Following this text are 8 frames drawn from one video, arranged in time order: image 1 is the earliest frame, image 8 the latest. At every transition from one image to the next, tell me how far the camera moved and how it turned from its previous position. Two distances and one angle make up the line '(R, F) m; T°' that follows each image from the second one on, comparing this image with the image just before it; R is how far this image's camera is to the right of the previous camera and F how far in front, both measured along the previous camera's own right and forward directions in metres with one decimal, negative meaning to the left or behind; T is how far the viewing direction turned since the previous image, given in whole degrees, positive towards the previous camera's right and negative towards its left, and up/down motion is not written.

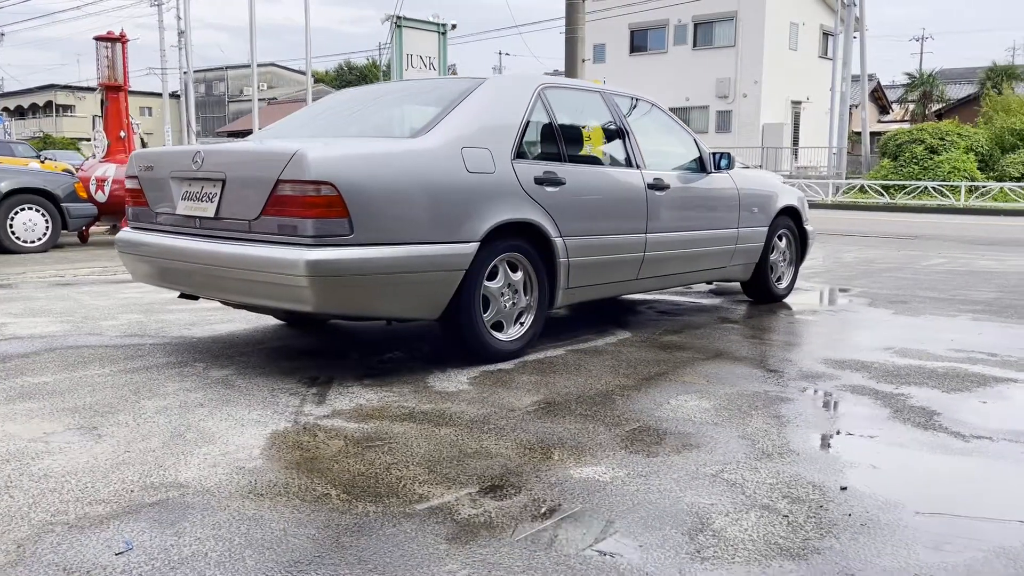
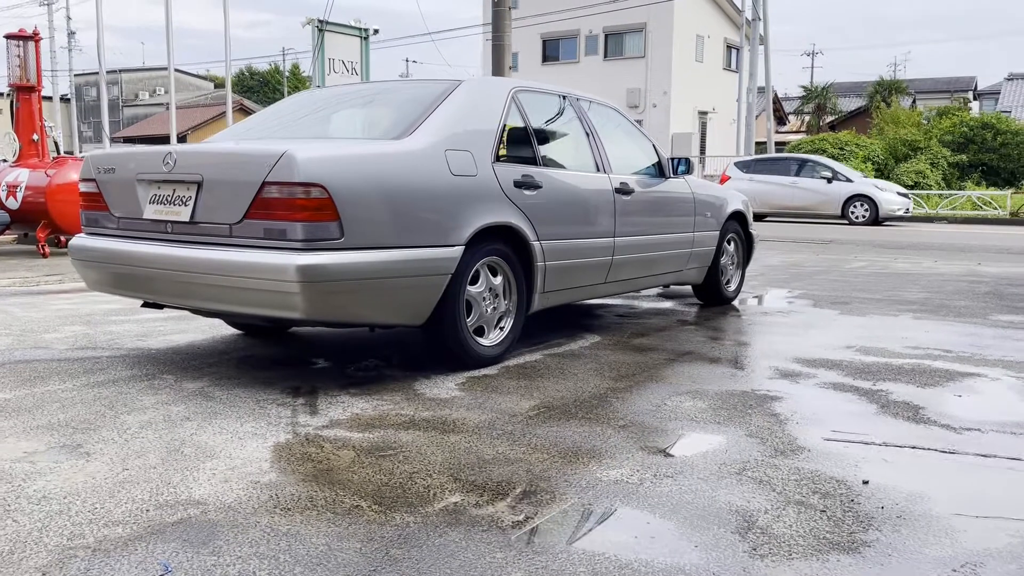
(-0.4, +0.1) m; +6°
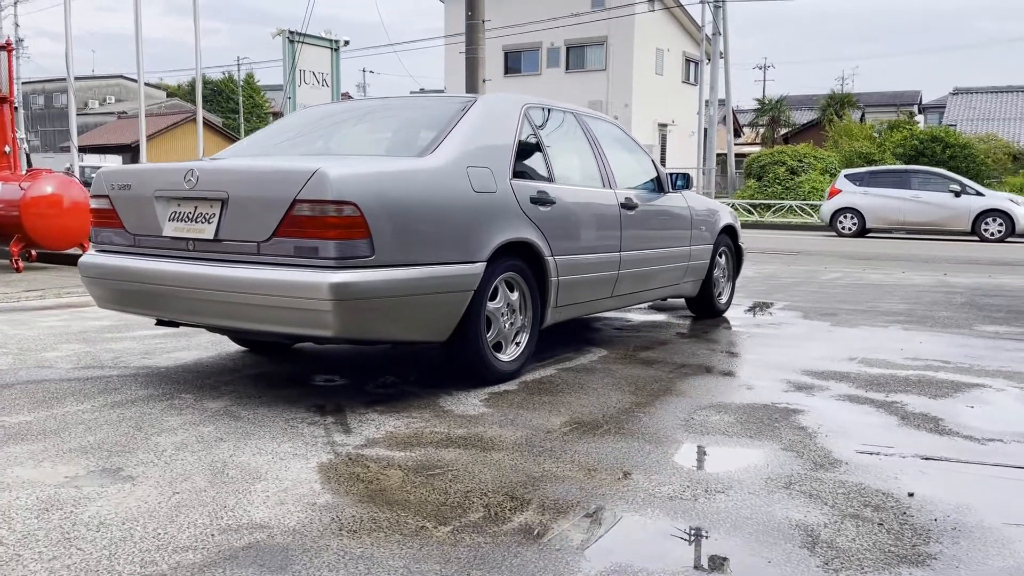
(-0.3, 0.0) m; +3°
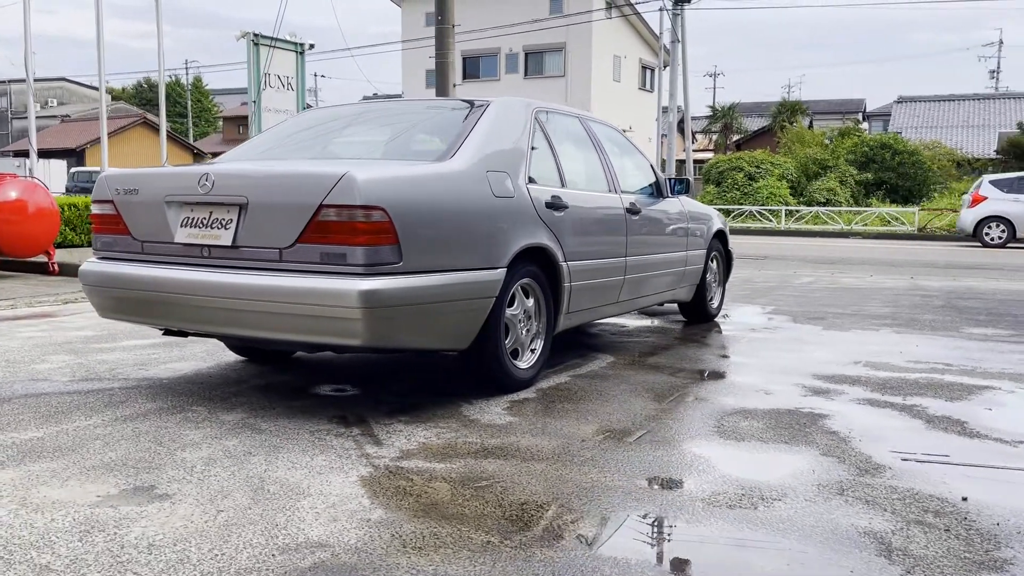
(-0.3, +0.1) m; +3°
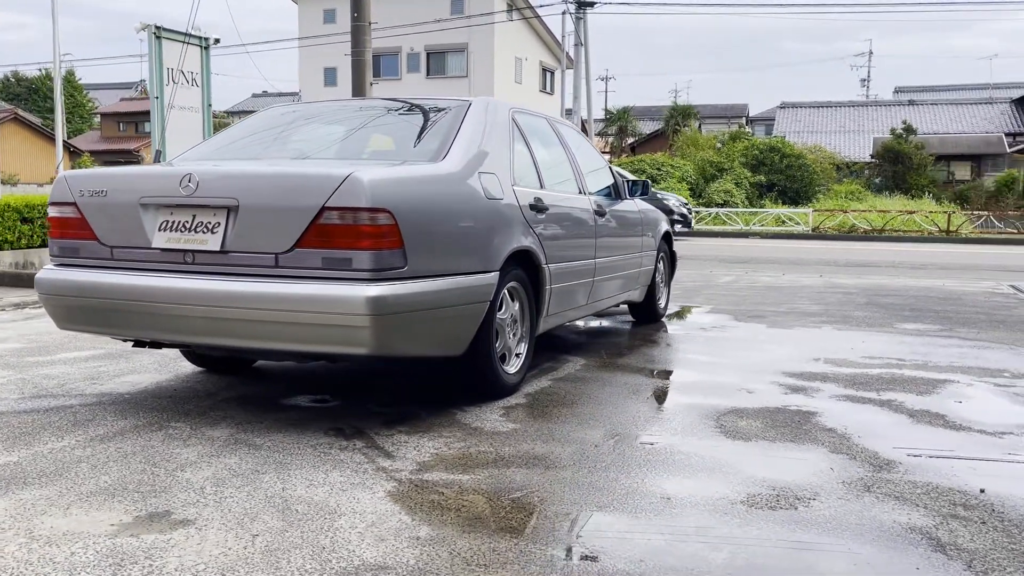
(-0.5, +0.1) m; +7°
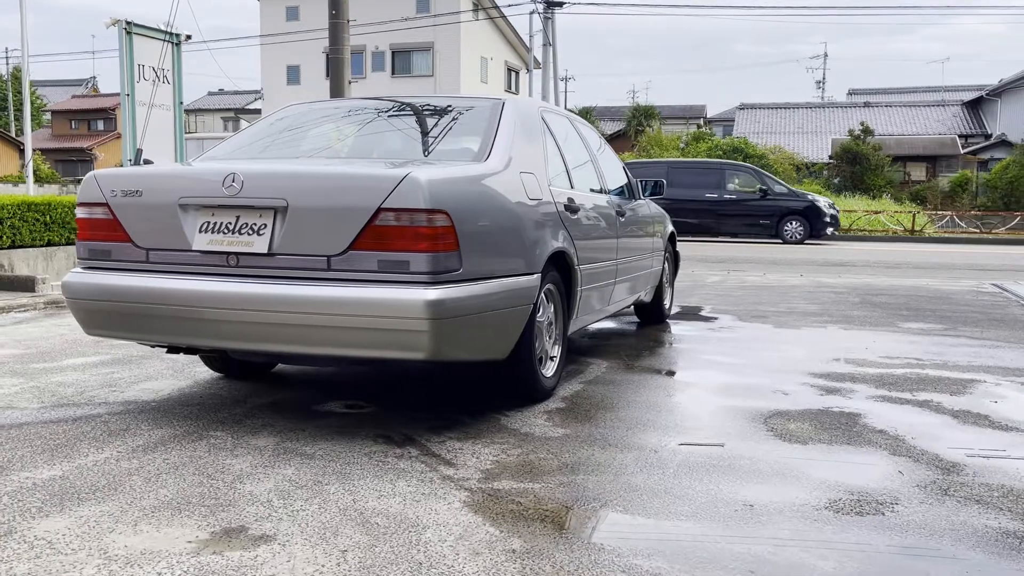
(-0.4, +0.1) m; +3°
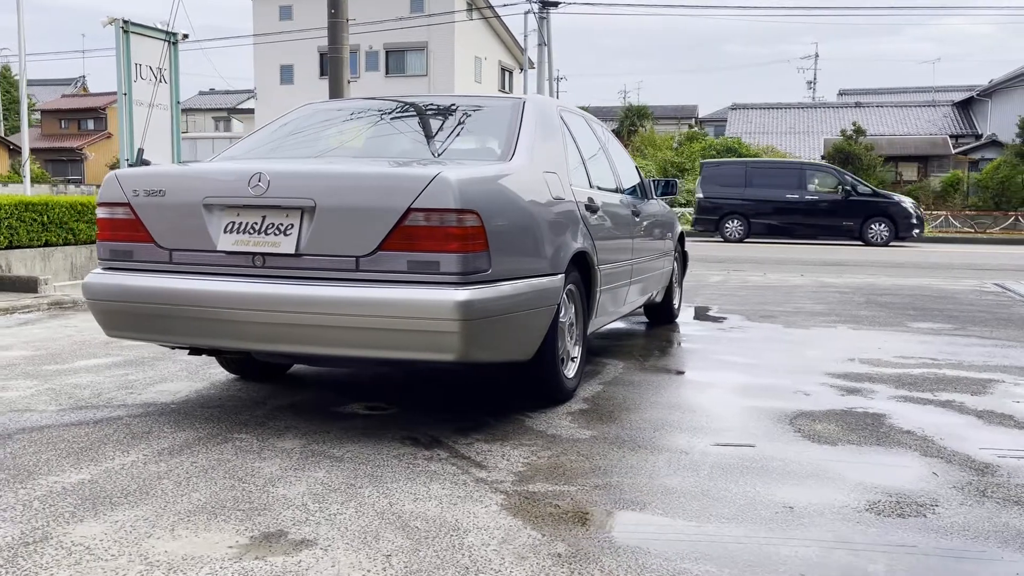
(-0.2, 0.0) m; +1°
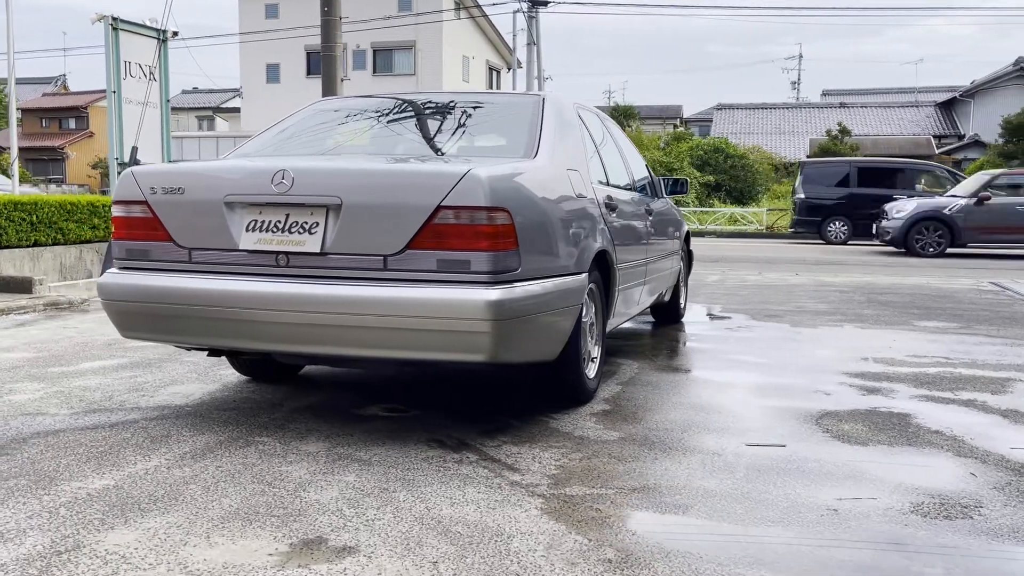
(-0.2, +0.1) m; +1°
